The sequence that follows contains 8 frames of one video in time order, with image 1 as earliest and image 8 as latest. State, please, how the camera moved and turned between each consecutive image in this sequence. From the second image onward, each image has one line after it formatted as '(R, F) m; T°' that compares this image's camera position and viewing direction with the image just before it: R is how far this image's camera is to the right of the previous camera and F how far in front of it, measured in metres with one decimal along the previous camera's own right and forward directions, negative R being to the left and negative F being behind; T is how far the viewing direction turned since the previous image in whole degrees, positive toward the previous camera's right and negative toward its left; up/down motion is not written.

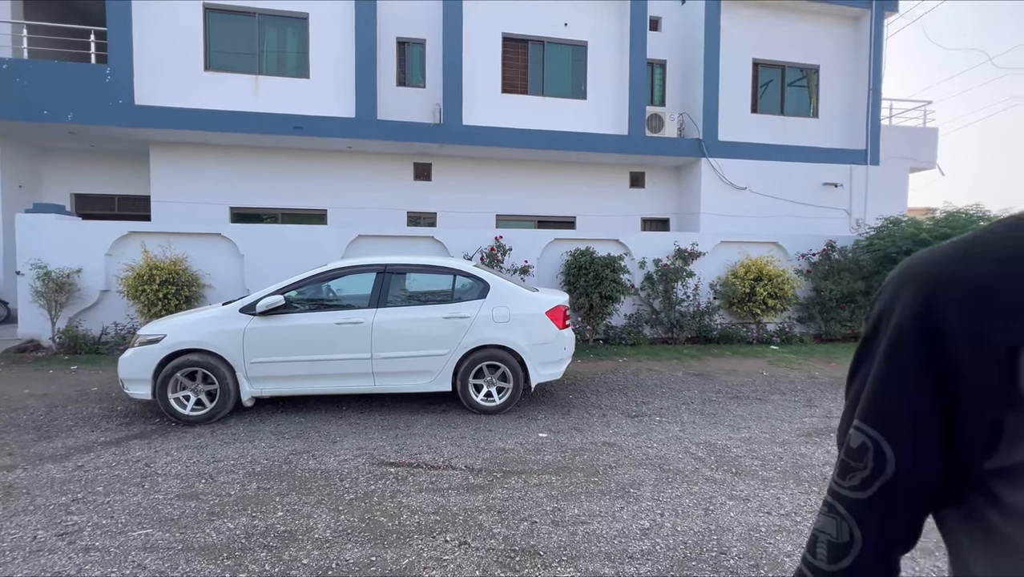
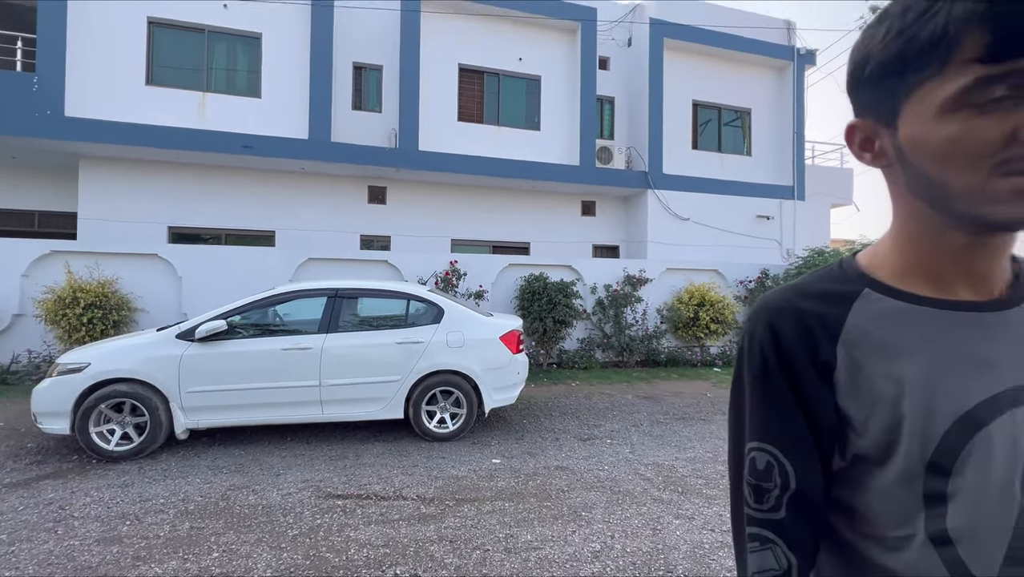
(0.0, -0.1) m; +6°
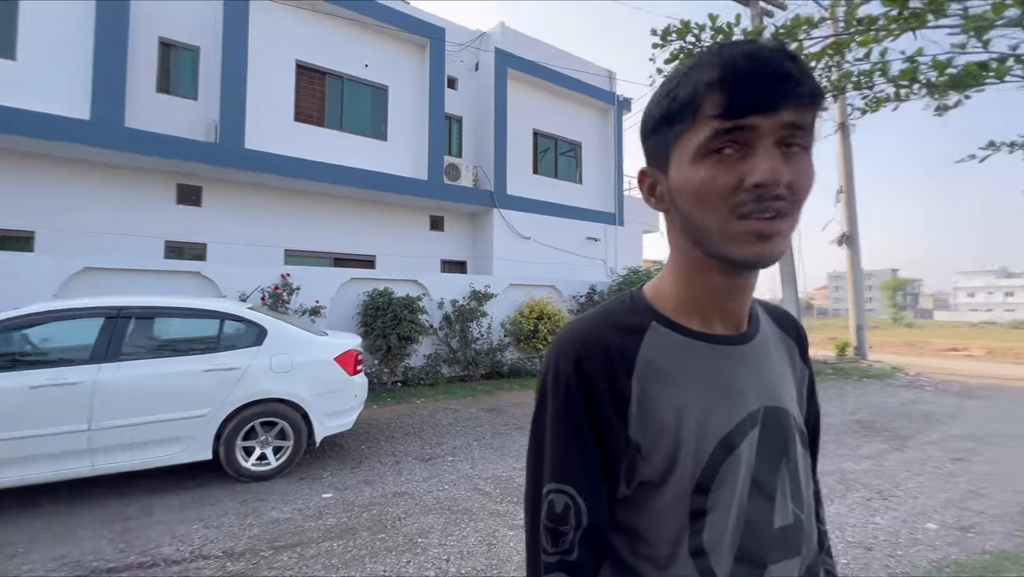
(+0.1, 0.0) m; +19°
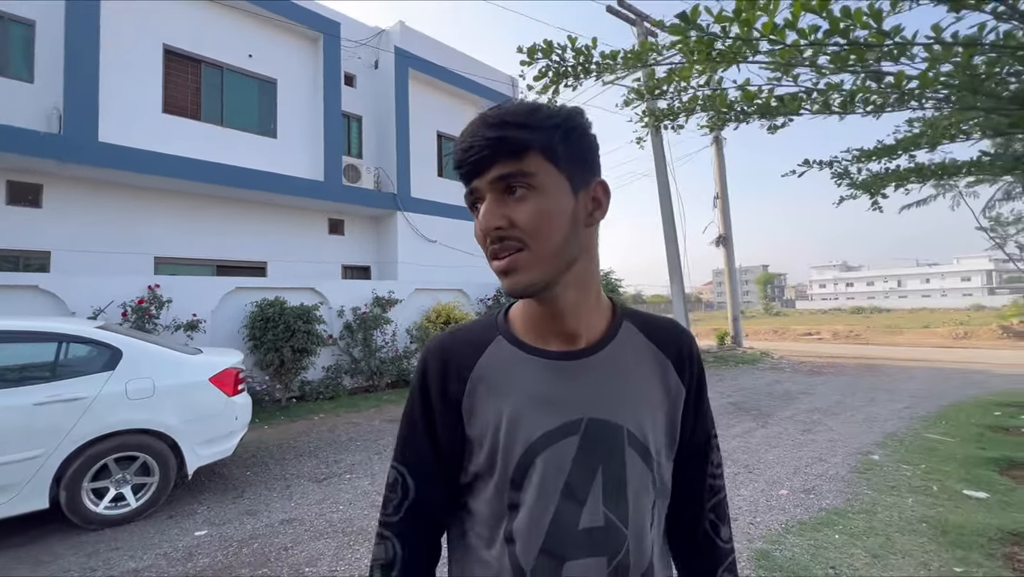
(+0.2, 0.0) m; +11°
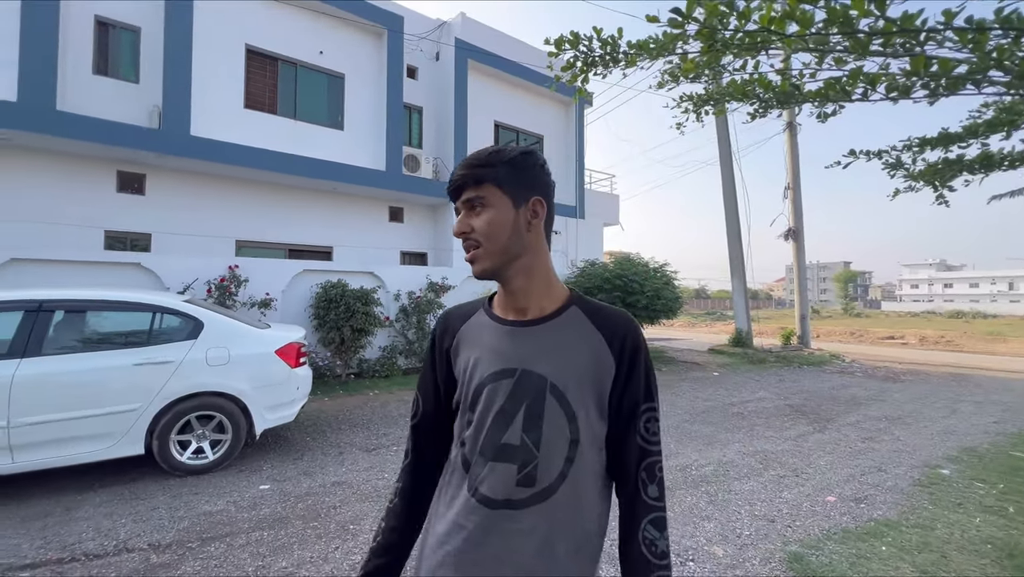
(+0.2, -0.1) m; -7°
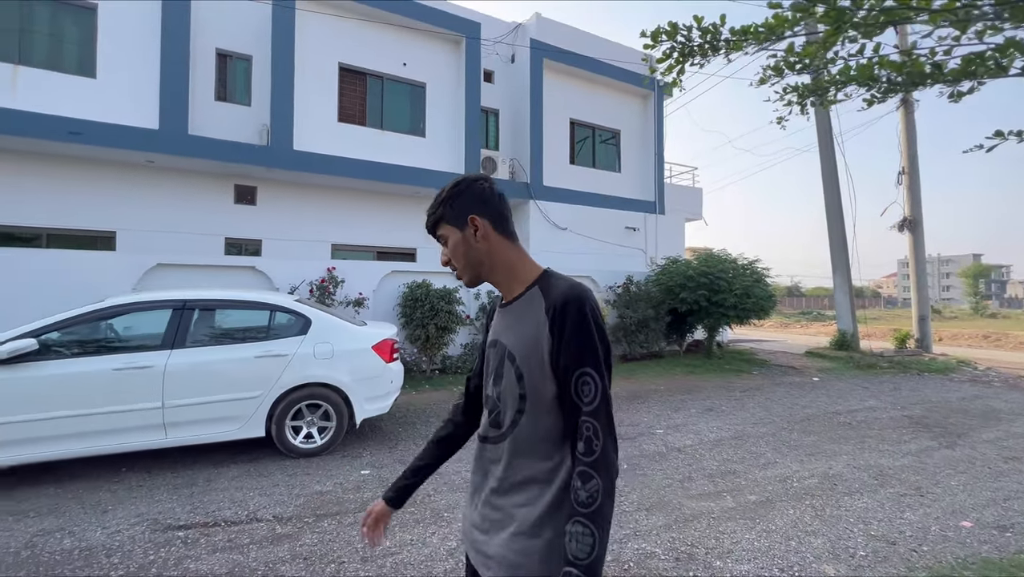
(-0.1, 0.0) m; -9°
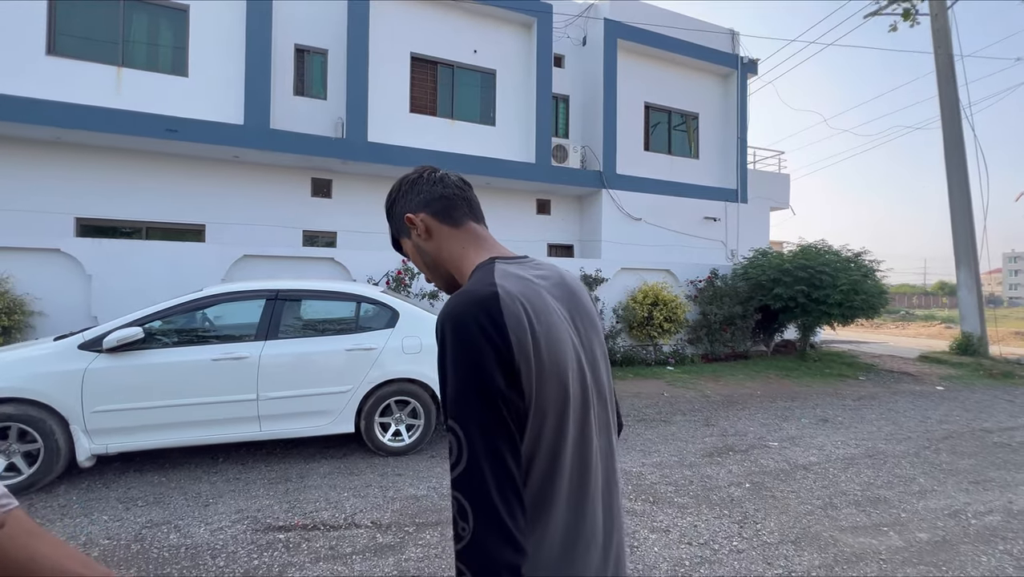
(-0.5, +0.4) m; -7°
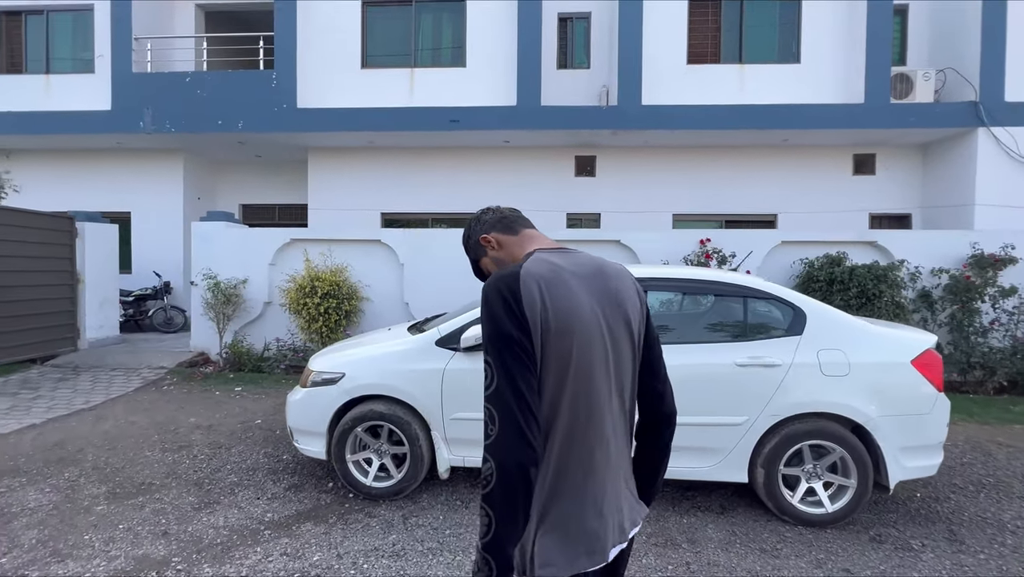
(-1.9, +1.1) m; -25°
